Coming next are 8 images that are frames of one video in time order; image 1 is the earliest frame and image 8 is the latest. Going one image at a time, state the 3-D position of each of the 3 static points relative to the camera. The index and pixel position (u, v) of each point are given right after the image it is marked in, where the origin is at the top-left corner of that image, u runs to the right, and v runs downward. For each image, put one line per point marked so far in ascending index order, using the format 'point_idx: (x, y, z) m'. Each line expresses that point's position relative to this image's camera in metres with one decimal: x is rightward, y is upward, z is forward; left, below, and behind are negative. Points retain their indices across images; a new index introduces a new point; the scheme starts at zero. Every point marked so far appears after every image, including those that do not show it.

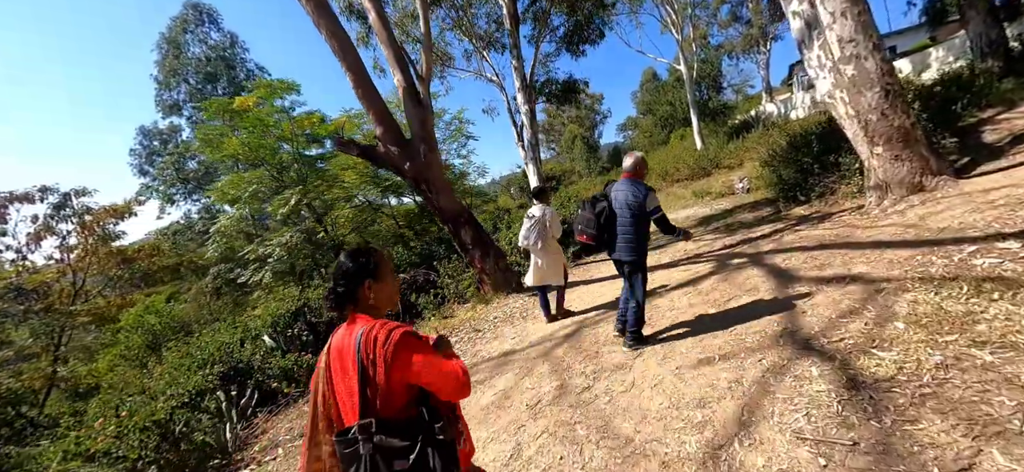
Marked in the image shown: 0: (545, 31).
0: (+0.8, +5.3, +9.8) m
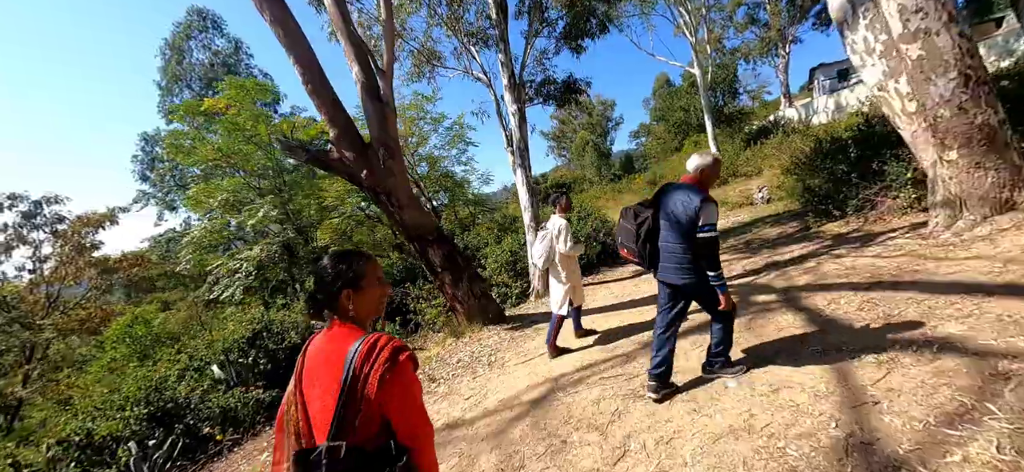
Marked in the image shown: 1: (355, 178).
0: (+0.7, +4.9, +8.9) m
1: (-2.2, +0.8, +5.2) m
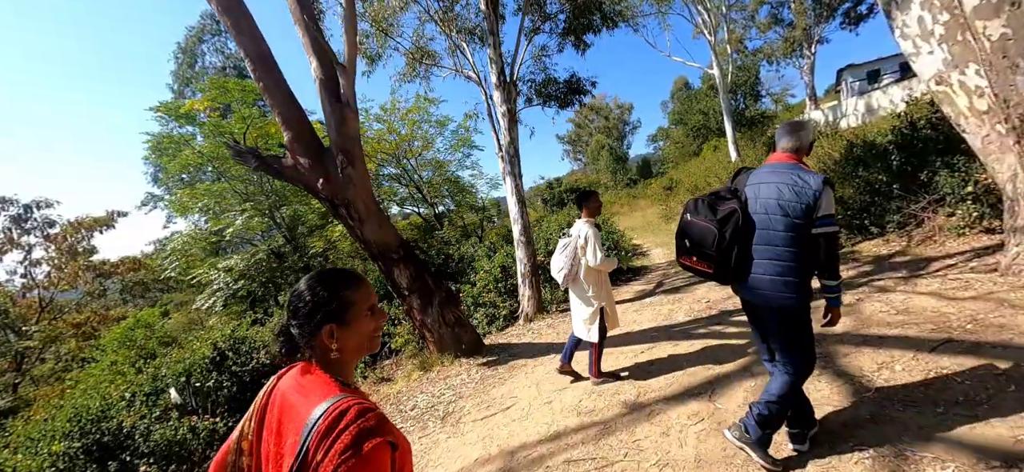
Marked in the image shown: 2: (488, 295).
0: (+0.6, +4.6, +8.2) m
1: (-2.4, +0.6, +4.6) m
2: (-0.5, -1.1, +7.0) m
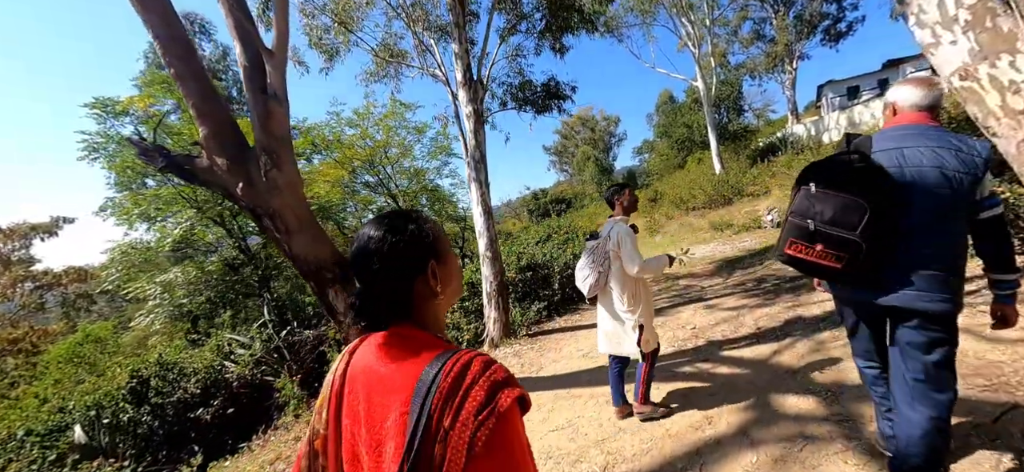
0: (+0.1, +4.4, +7.7) m
1: (-2.9, +0.4, +3.9) m
2: (-1.0, -1.3, +6.3) m
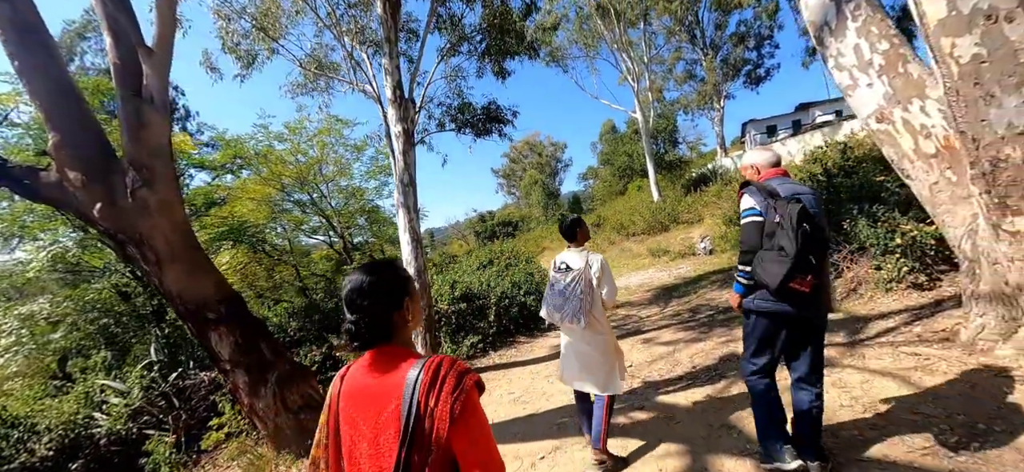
0: (-1.1, +3.8, +7.4) m
1: (-3.5, +0.2, +3.0) m
2: (-2.0, -1.7, +5.6) m
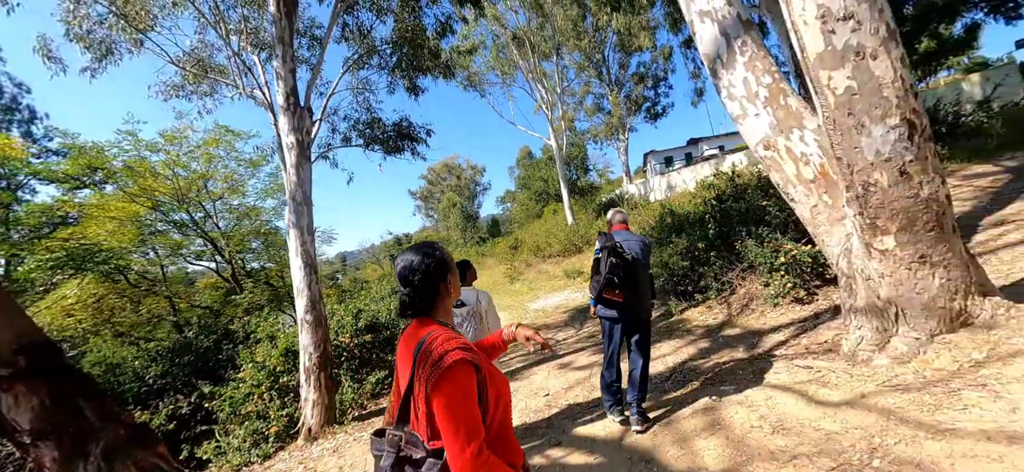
0: (-2.7, +3.4, +6.9) m
1: (-4.1, 0.0, +1.9) m
2: (-3.1, -2.0, +4.6) m
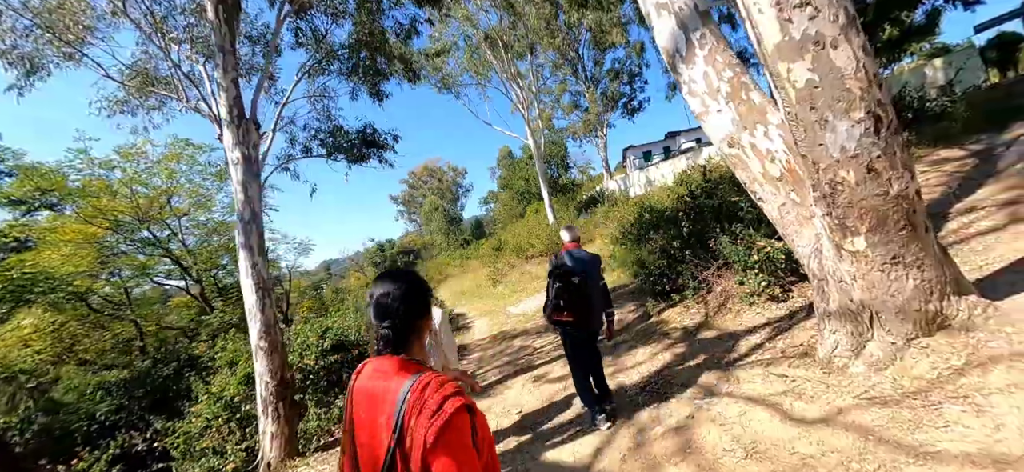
0: (-3.3, +3.2, +6.6) m
1: (-4.4, -0.3, +1.6) m
2: (-3.4, -2.3, +4.3) m
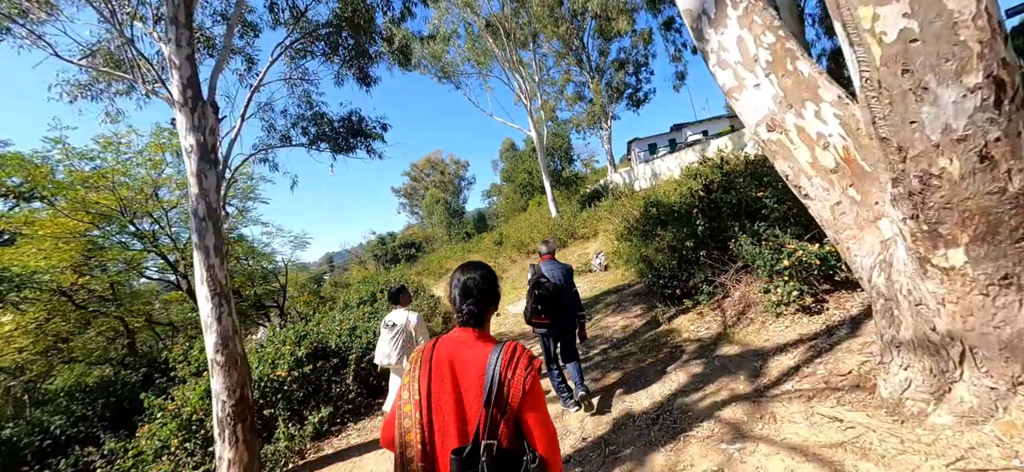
0: (-3.4, +3.2, +6.0) m
1: (-4.5, -0.3, +1.1) m
2: (-3.5, -2.3, +3.8) m
